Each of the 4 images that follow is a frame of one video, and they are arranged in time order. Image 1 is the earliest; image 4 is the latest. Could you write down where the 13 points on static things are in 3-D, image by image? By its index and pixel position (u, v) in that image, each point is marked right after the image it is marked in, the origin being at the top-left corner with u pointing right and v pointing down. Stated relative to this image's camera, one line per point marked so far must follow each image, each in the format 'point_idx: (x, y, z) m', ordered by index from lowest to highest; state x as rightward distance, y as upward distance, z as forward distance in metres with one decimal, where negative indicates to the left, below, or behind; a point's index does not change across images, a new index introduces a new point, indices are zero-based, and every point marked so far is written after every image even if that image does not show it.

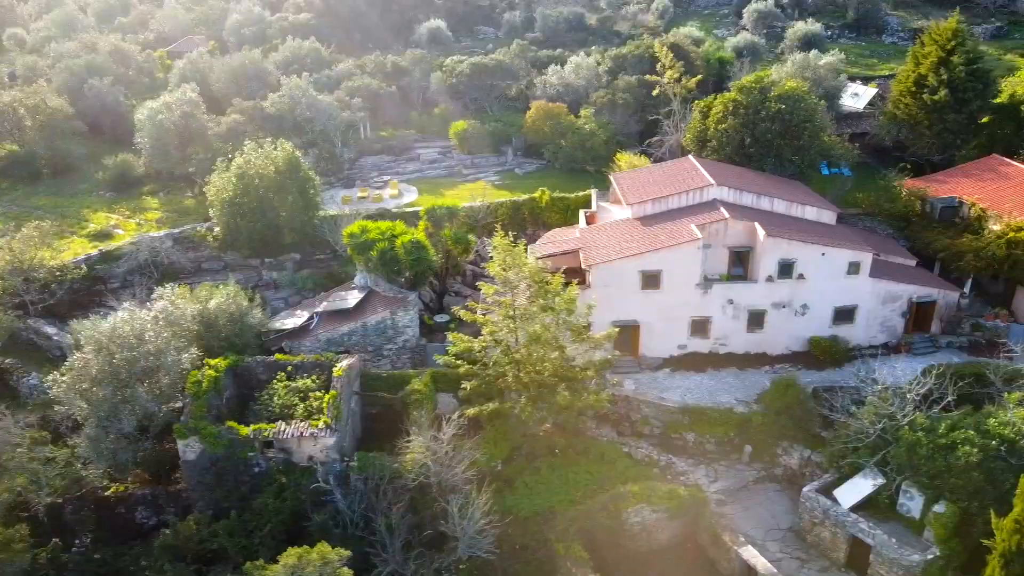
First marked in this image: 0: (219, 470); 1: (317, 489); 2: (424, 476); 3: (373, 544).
0: (-6.2, -3.8, +17.1) m
1: (-4.0, -4.2, +16.8) m
2: (-1.8, -3.9, +16.7) m
3: (-2.8, -5.1, +16.2) m
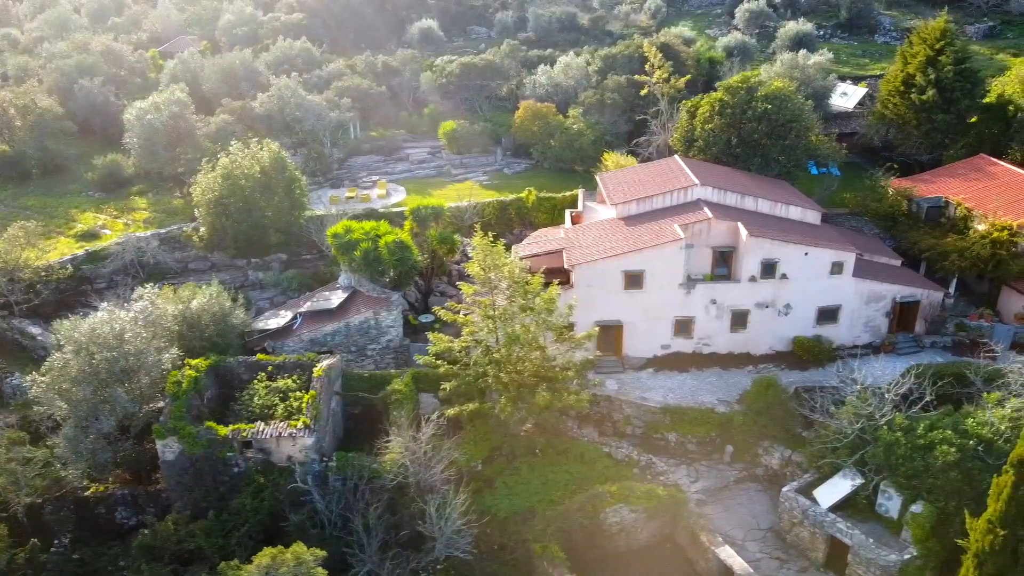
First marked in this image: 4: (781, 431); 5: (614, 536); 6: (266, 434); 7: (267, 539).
0: (-6.6, -3.8, +17.1) m
1: (-4.5, -4.2, +16.8) m
2: (-2.2, -3.9, +16.8) m
3: (-3.2, -5.1, +16.2) m
4: (+6.4, -3.4, +19.3) m
5: (+2.2, -5.3, +17.2) m
6: (-5.2, -3.1, +17.1) m
7: (-4.9, -5.1, +16.4) m
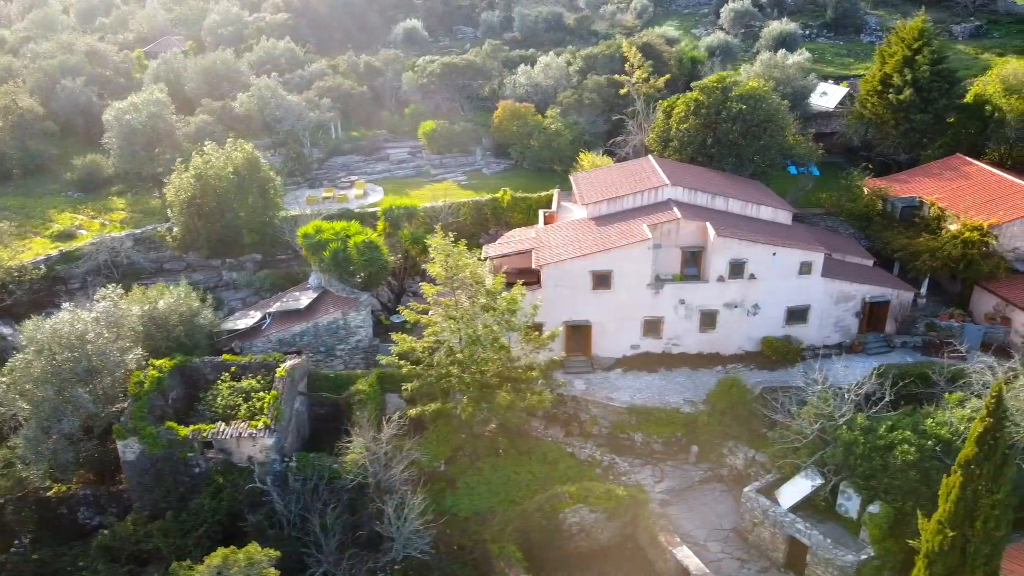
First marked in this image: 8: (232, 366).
0: (-7.5, -3.8, +17.1) m
1: (-5.3, -4.2, +16.8) m
2: (-3.1, -3.9, +16.8) m
3: (-4.1, -5.1, +16.2) m
4: (+5.5, -3.4, +19.3) m
5: (+1.3, -5.3, +17.2) m
6: (-6.0, -3.1, +17.1) m
7: (-5.8, -5.1, +16.4) m
8: (-6.7, -1.9, +19.4) m
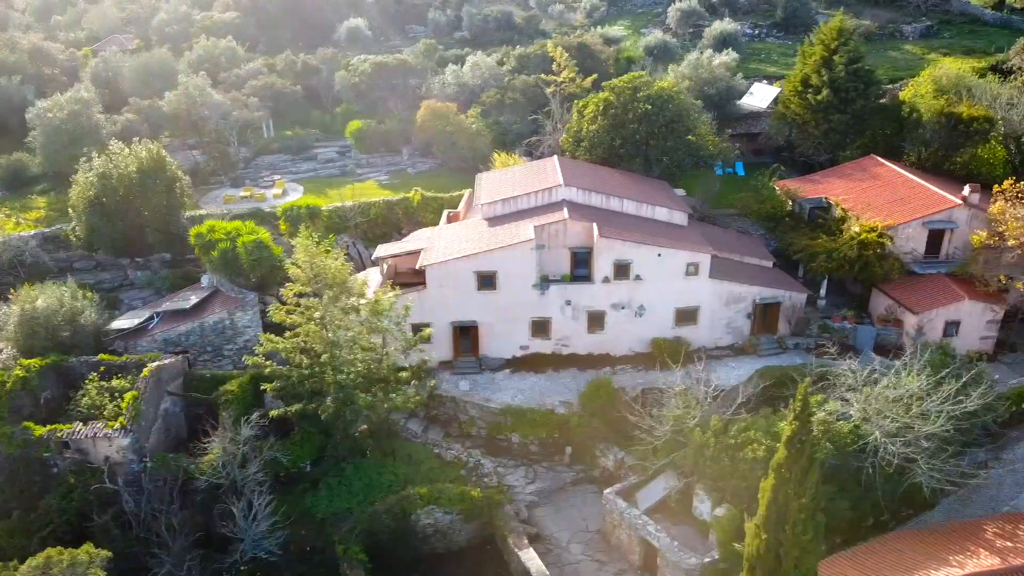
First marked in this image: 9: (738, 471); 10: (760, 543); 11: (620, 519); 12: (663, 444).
0: (-10.5, -3.8, +17.1) m
1: (-8.4, -4.2, +16.8) m
2: (-6.2, -3.9, +16.7) m
3: (-7.1, -5.1, +16.2) m
4: (+2.5, -3.5, +19.3) m
5: (-1.8, -5.3, +17.2) m
6: (-9.1, -3.1, +17.1) m
7: (-8.9, -5.1, +16.4) m
8: (-9.7, -1.9, +19.4) m
9: (+4.5, -3.7, +16.2) m
10: (+4.1, -4.3, +13.5) m
11: (+2.3, -4.9, +17.3) m
12: (+3.4, -3.5, +17.7) m
